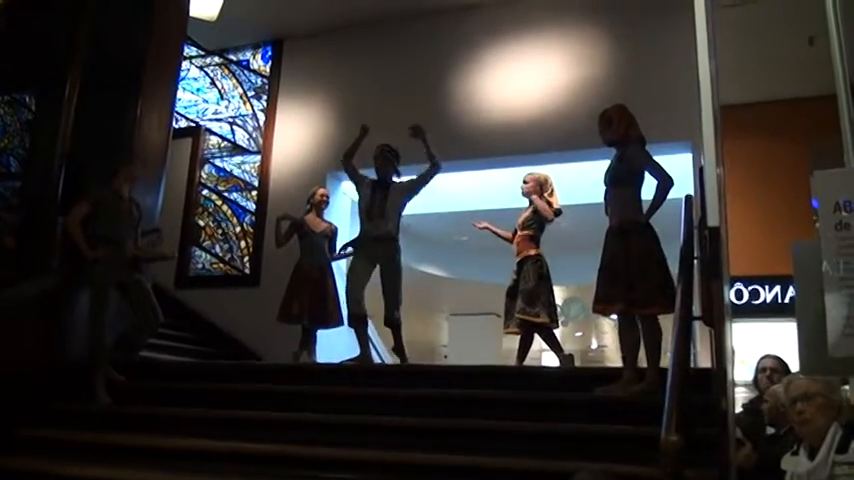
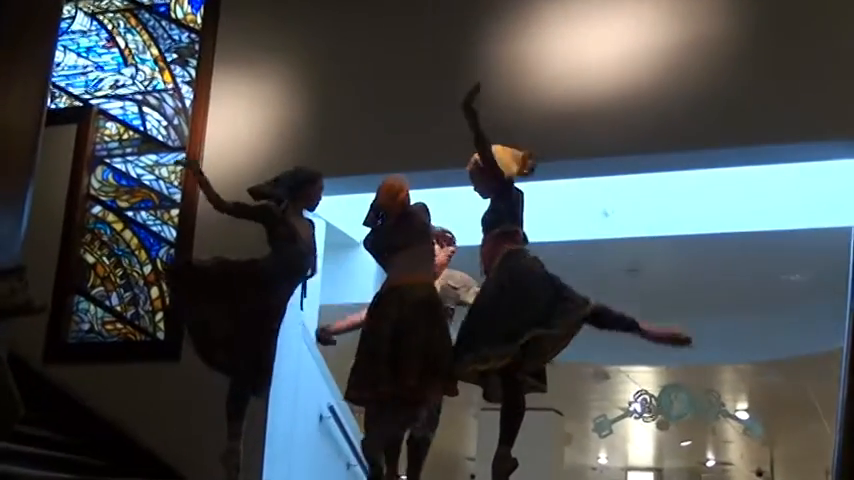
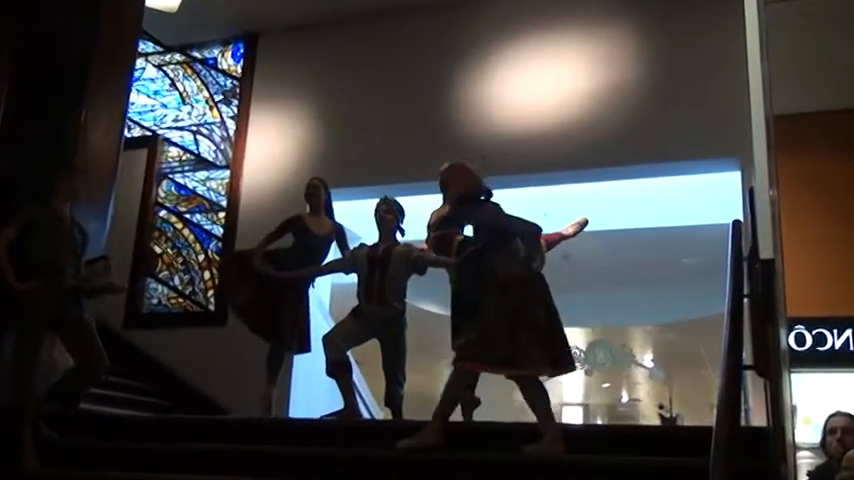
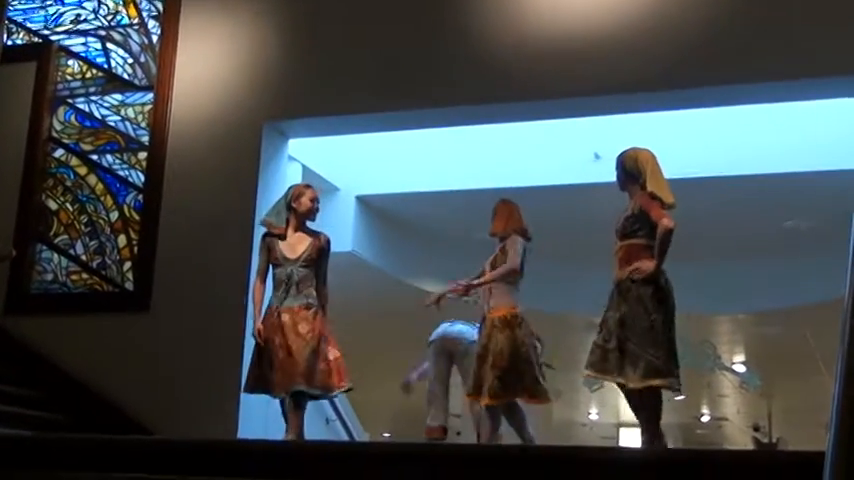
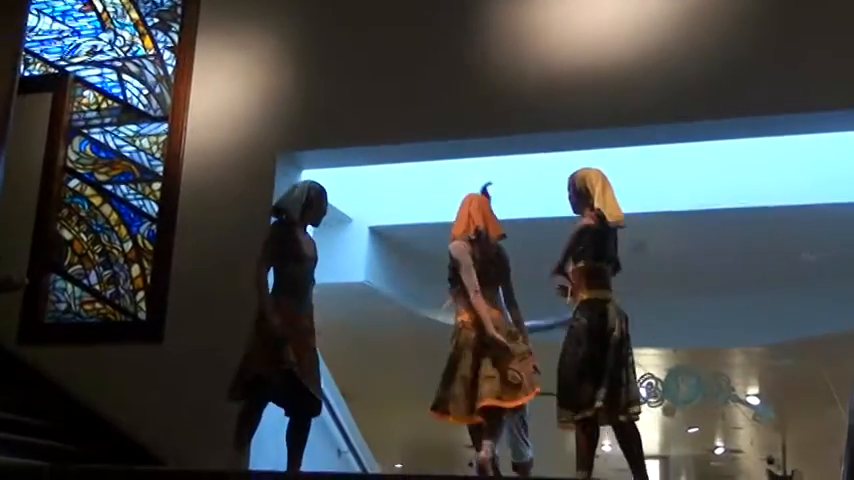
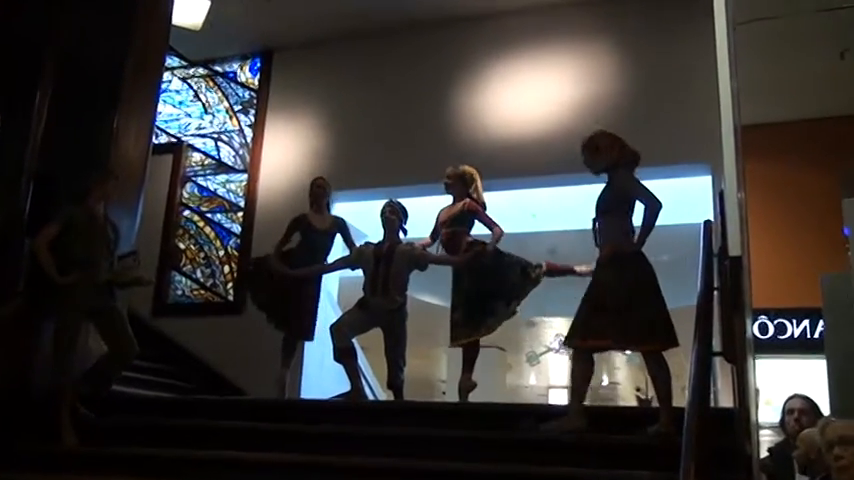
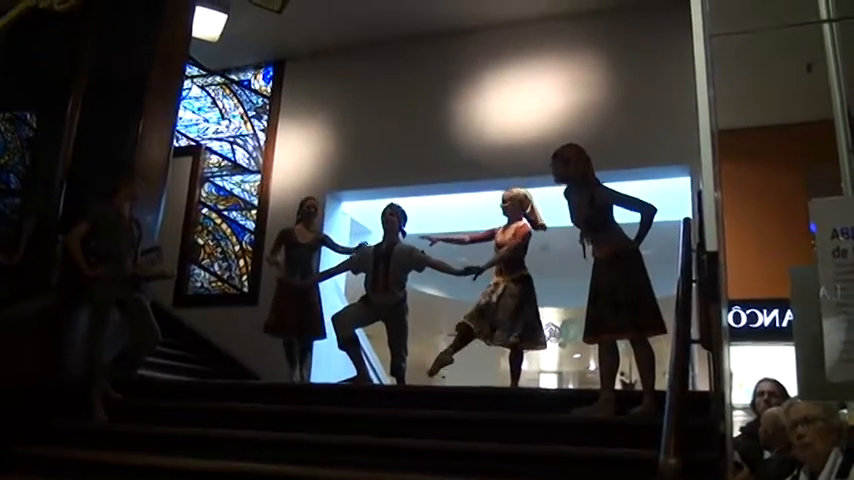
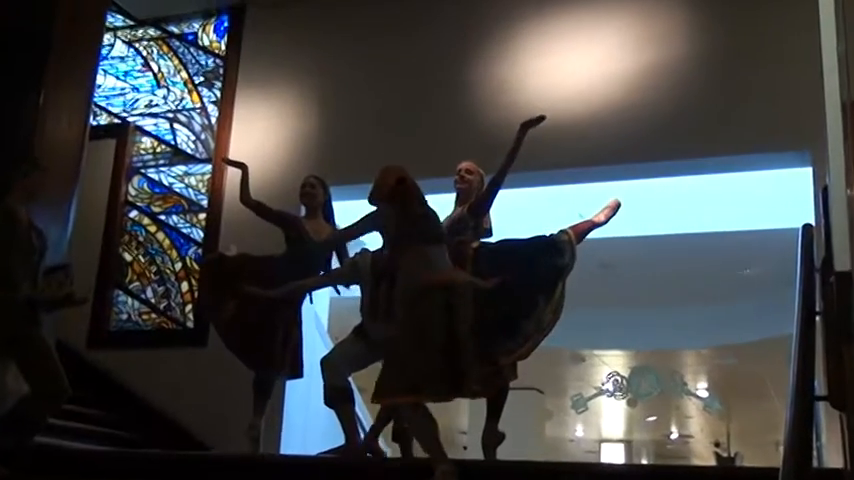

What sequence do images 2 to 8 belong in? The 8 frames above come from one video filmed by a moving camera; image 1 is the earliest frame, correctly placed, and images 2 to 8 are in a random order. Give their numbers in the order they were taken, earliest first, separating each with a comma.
7, 6, 3, 8, 2, 5, 4
